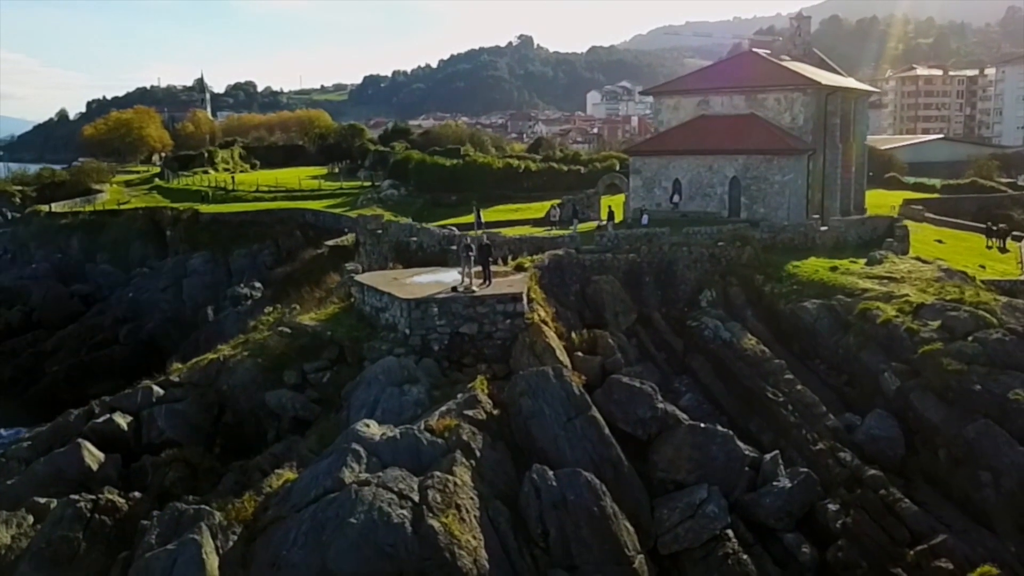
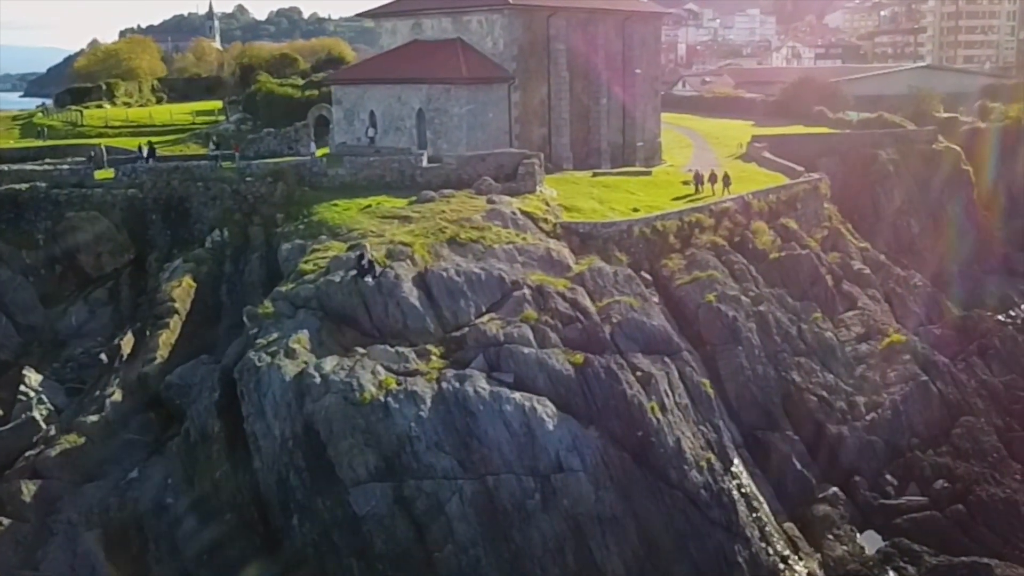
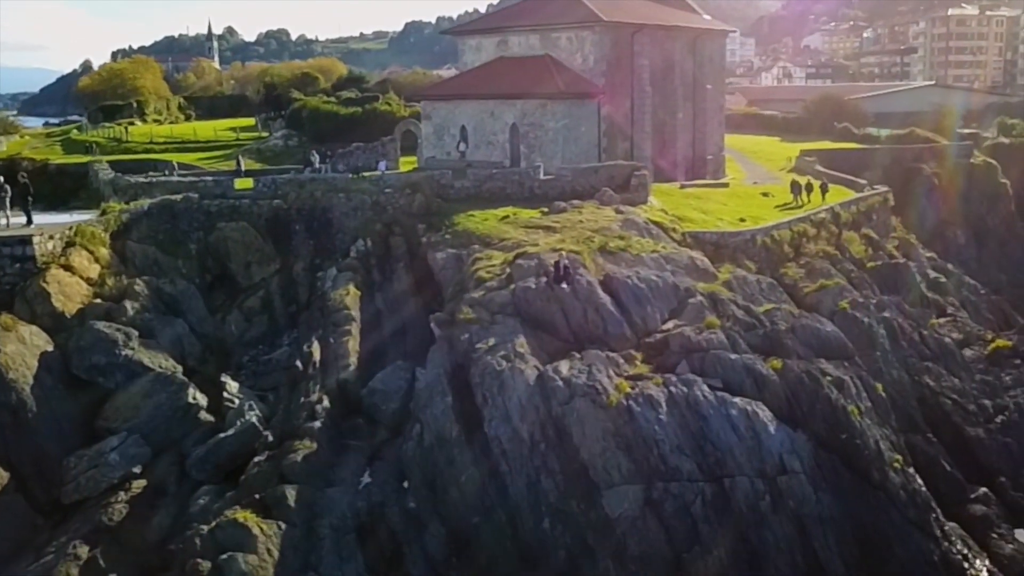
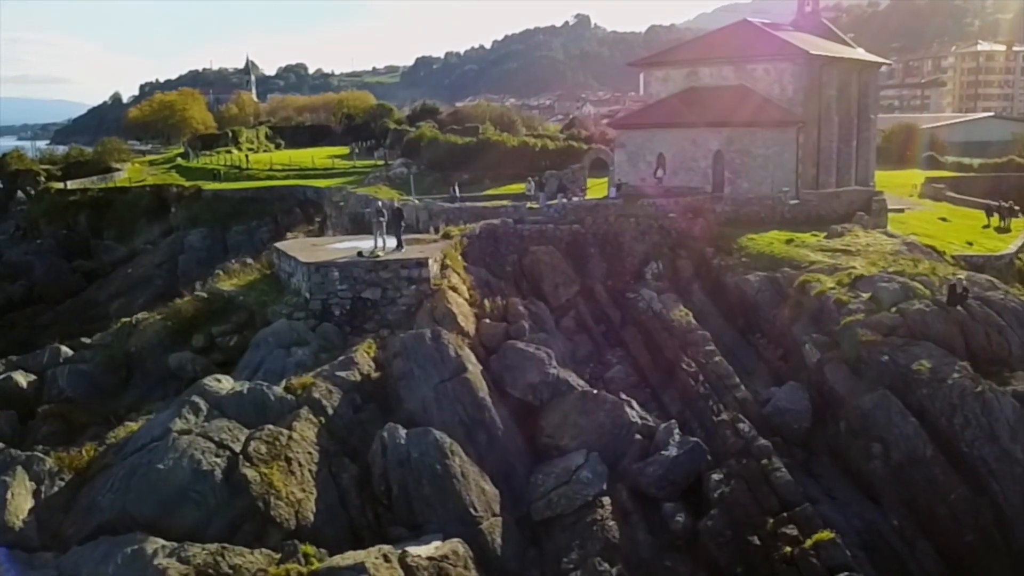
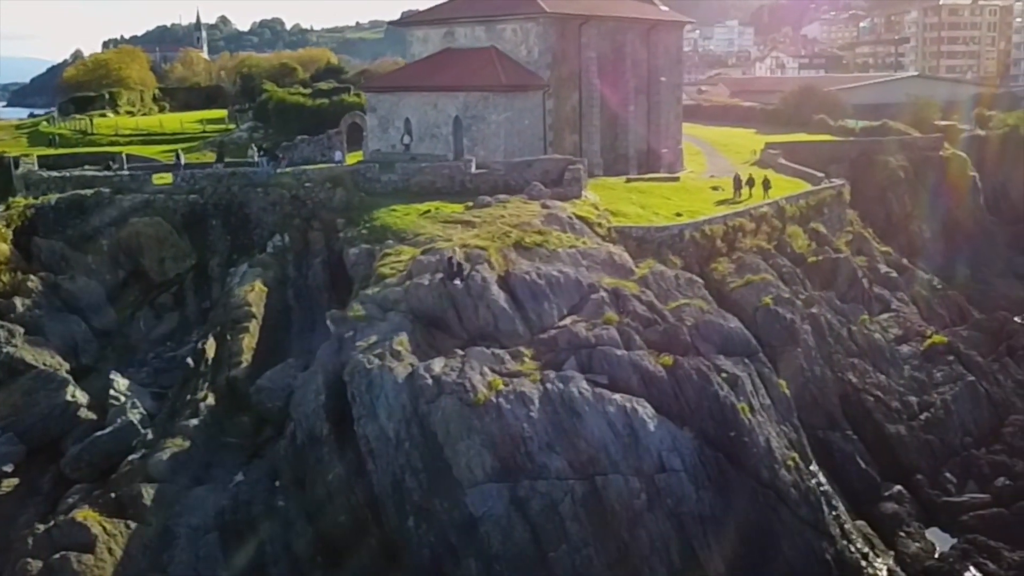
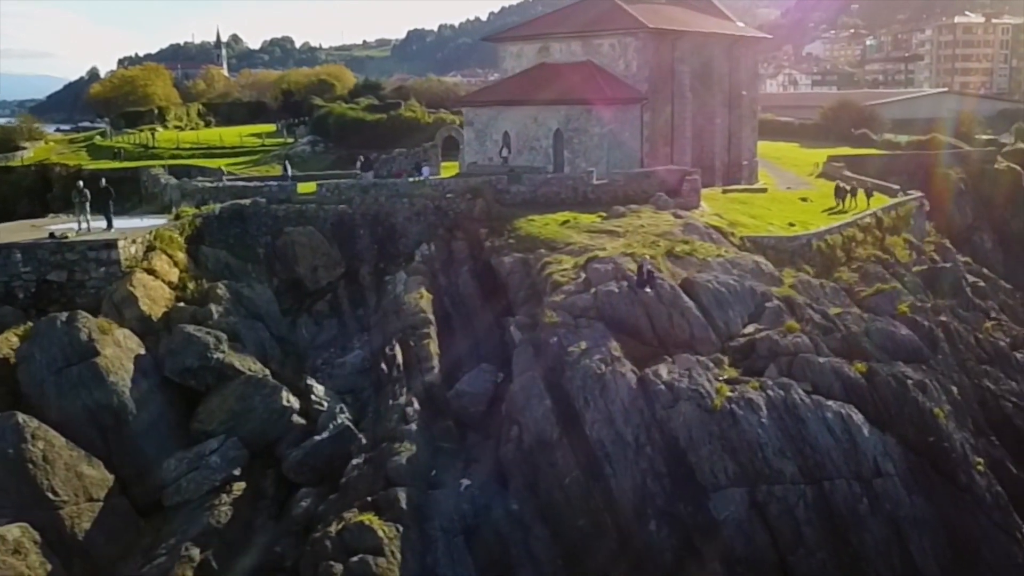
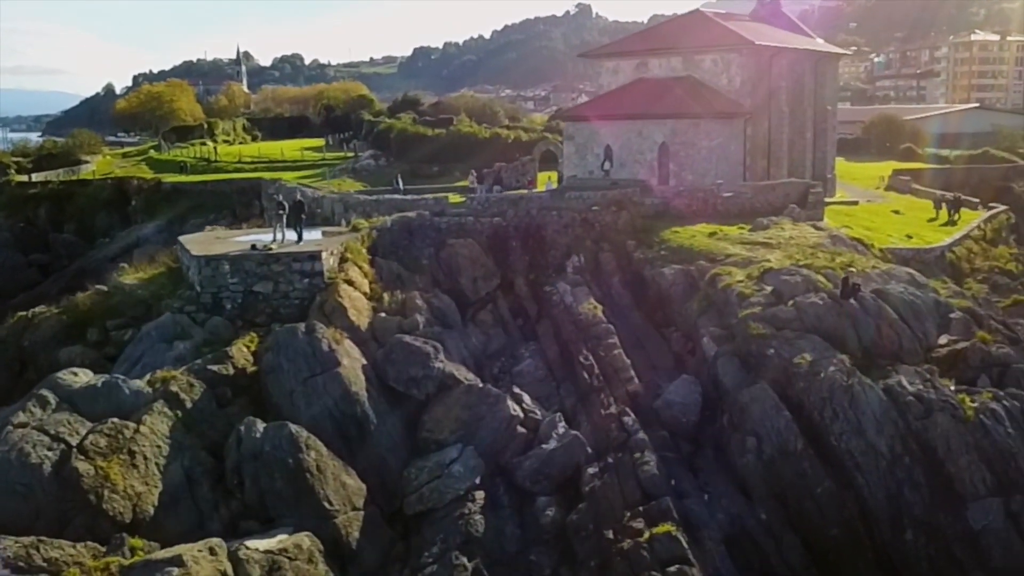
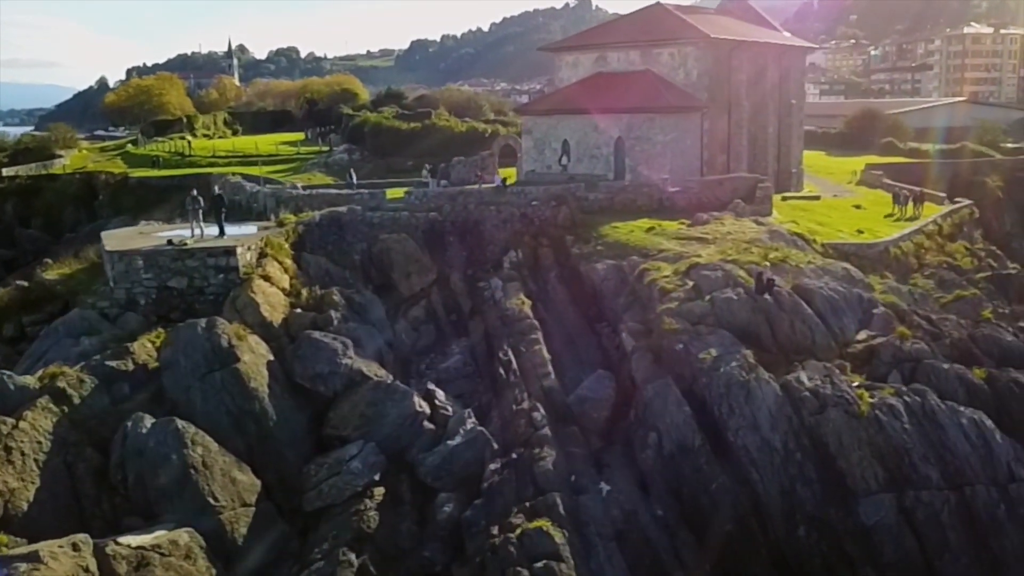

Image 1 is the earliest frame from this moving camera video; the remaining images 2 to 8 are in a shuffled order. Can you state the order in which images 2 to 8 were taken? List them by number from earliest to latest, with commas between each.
4, 7, 8, 6, 3, 5, 2
